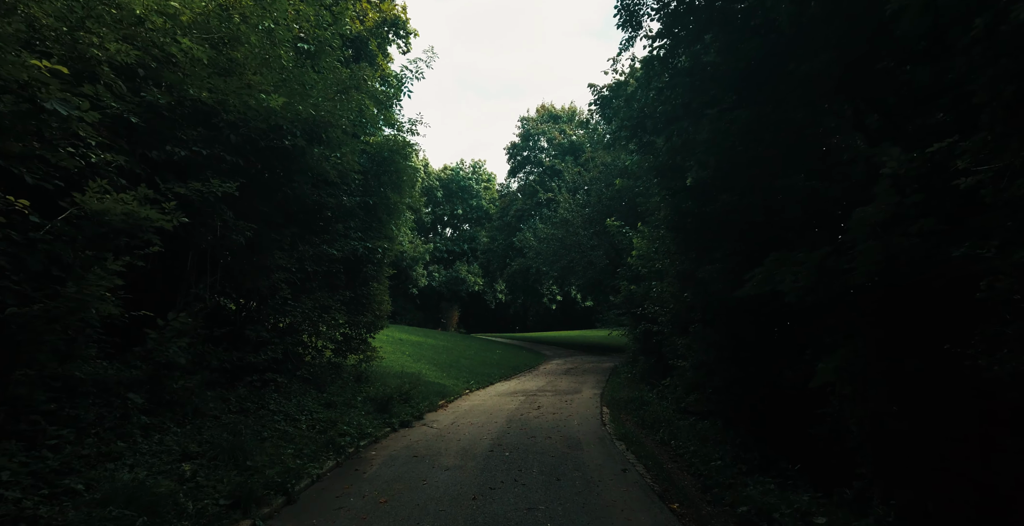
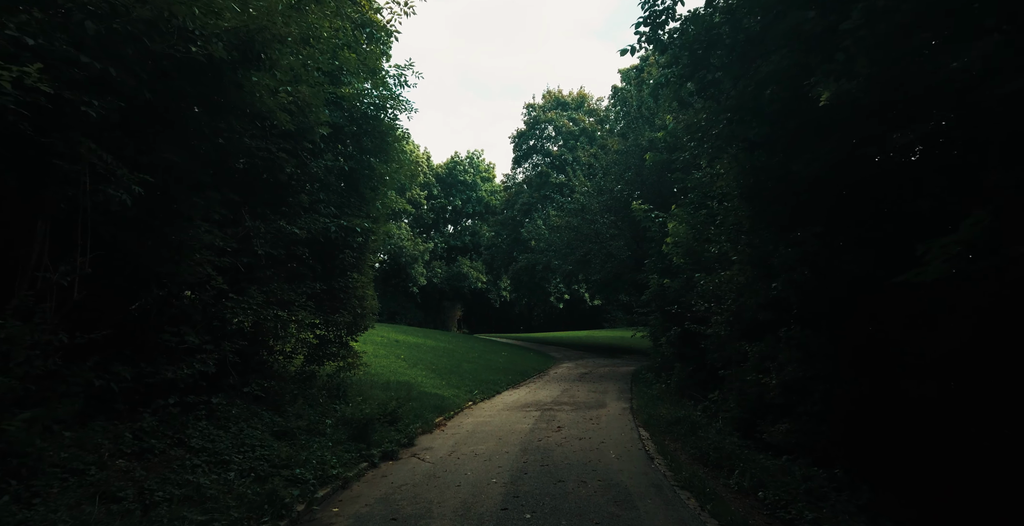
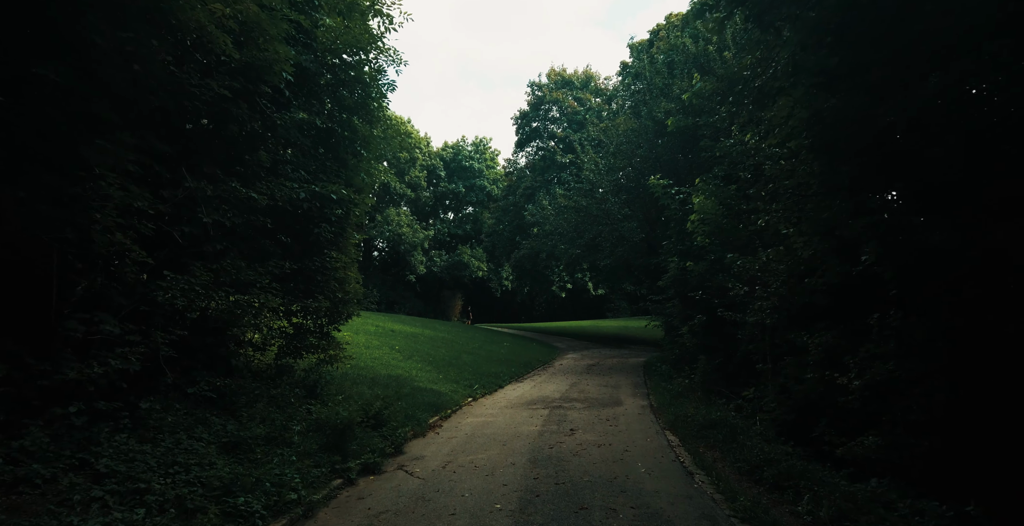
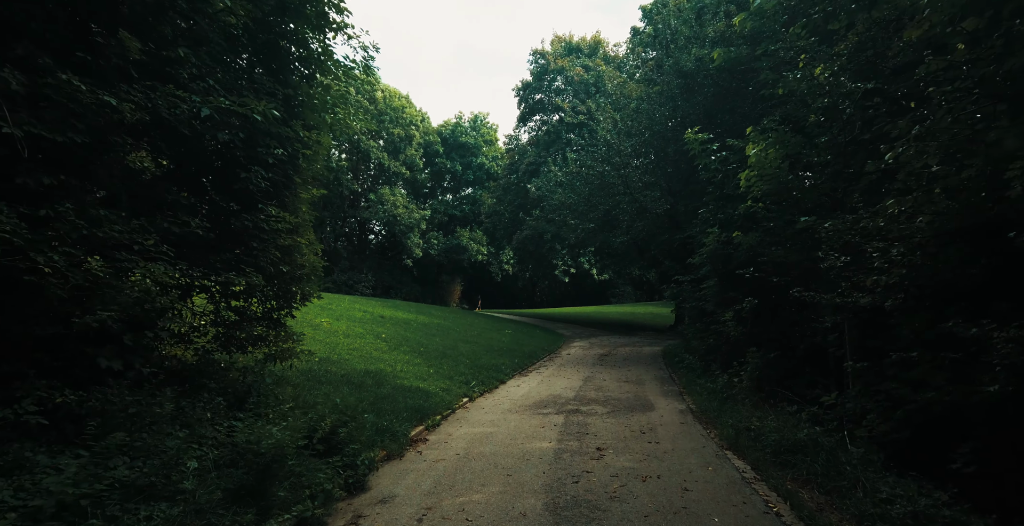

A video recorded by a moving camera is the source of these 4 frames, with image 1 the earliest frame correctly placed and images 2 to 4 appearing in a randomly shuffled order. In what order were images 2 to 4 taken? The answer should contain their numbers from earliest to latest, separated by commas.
2, 3, 4
